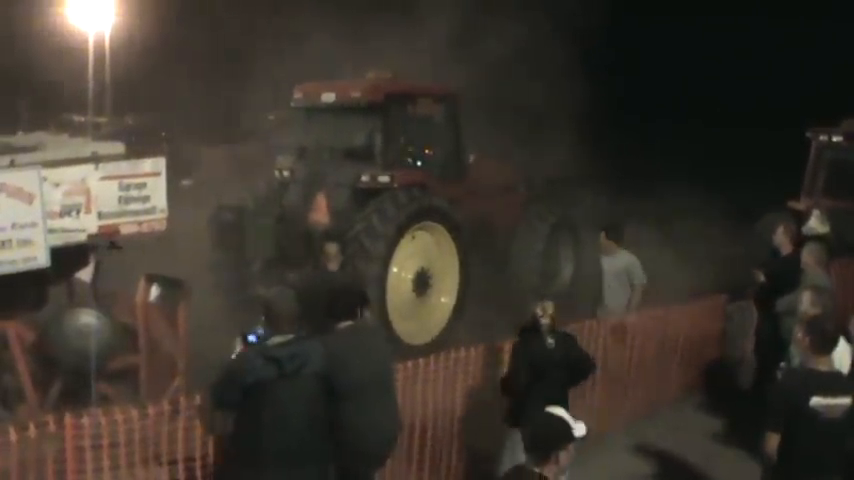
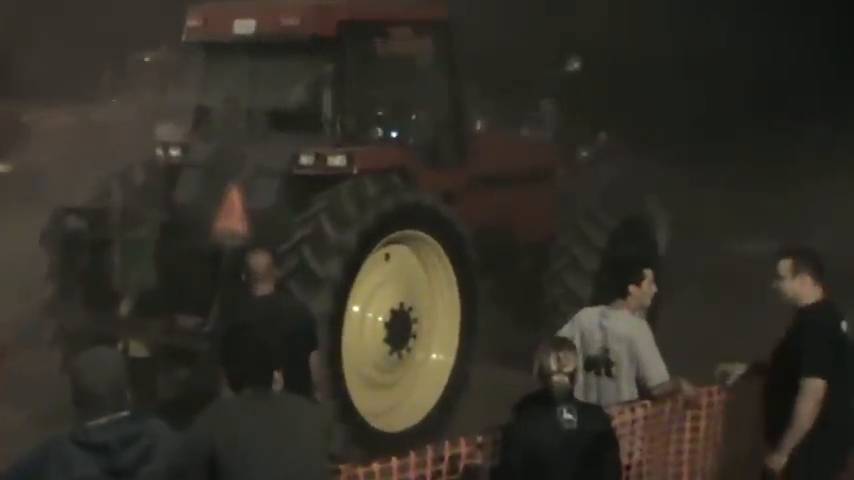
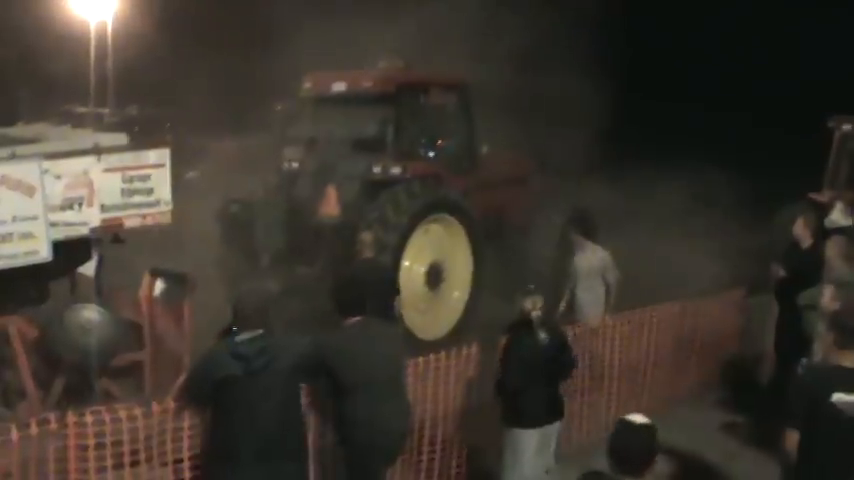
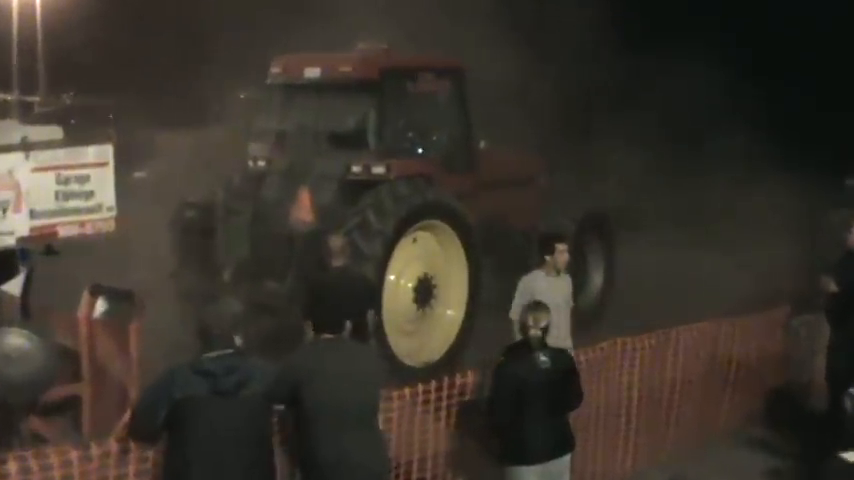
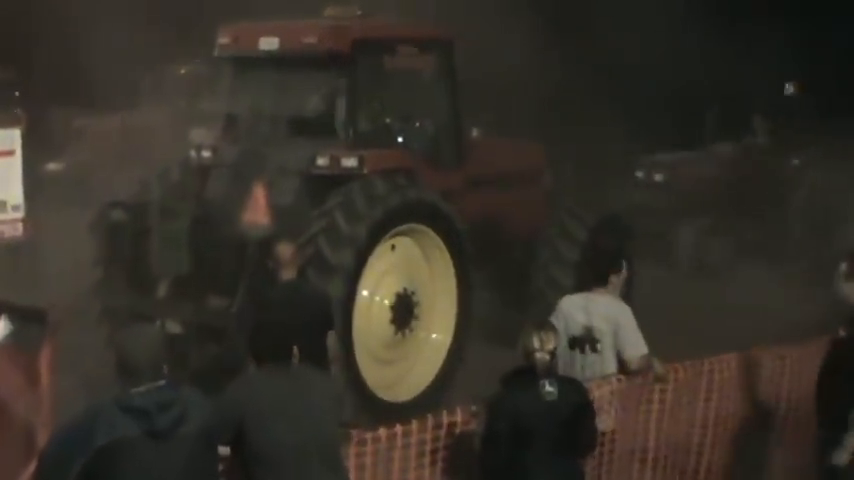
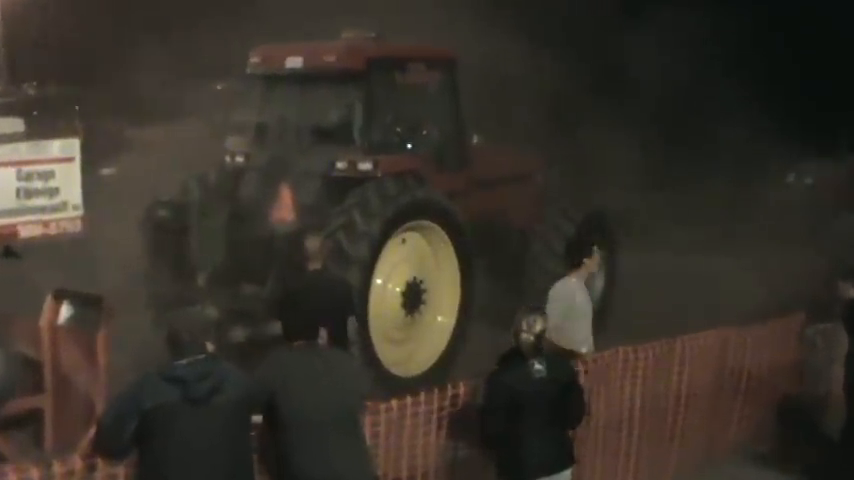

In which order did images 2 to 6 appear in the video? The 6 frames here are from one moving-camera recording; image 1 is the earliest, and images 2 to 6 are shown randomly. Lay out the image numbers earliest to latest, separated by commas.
3, 4, 6, 5, 2
